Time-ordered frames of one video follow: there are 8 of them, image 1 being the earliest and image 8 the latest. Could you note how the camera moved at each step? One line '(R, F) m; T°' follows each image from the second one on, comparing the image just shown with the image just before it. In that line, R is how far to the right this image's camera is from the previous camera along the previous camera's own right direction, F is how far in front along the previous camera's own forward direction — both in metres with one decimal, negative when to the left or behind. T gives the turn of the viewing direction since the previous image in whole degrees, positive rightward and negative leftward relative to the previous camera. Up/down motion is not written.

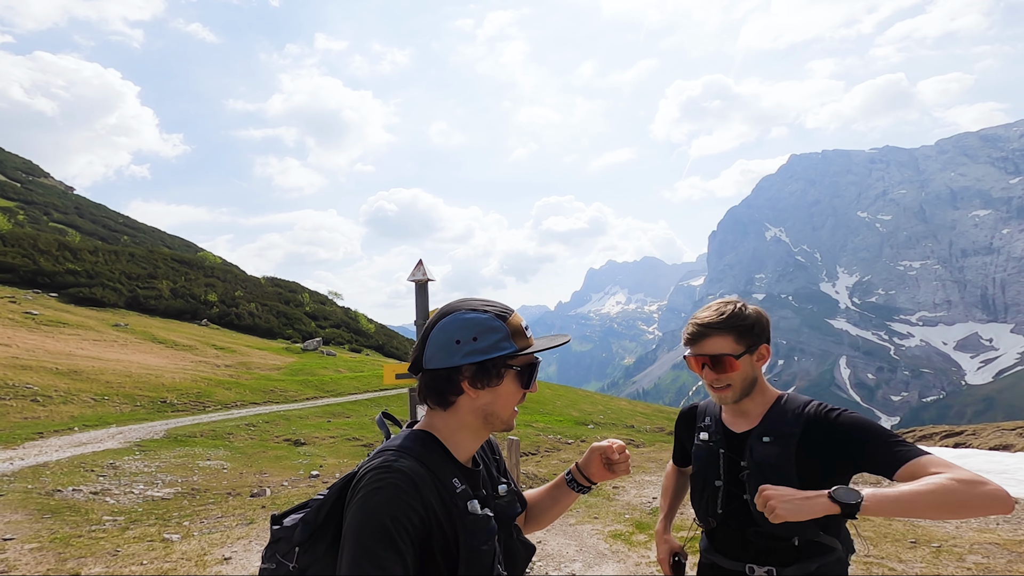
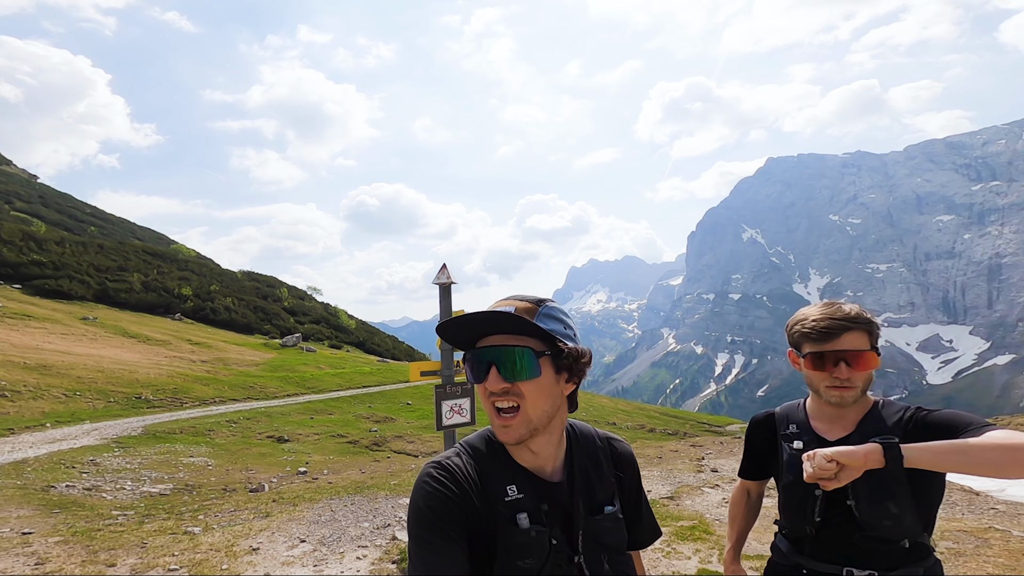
(-0.7, -0.5) m; +2°
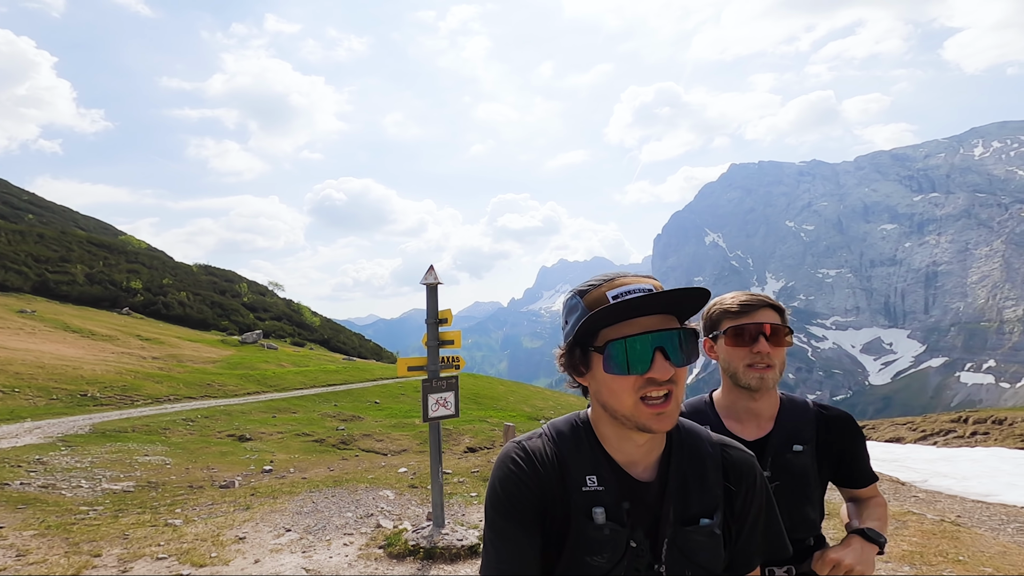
(-0.4, -0.5) m; +4°
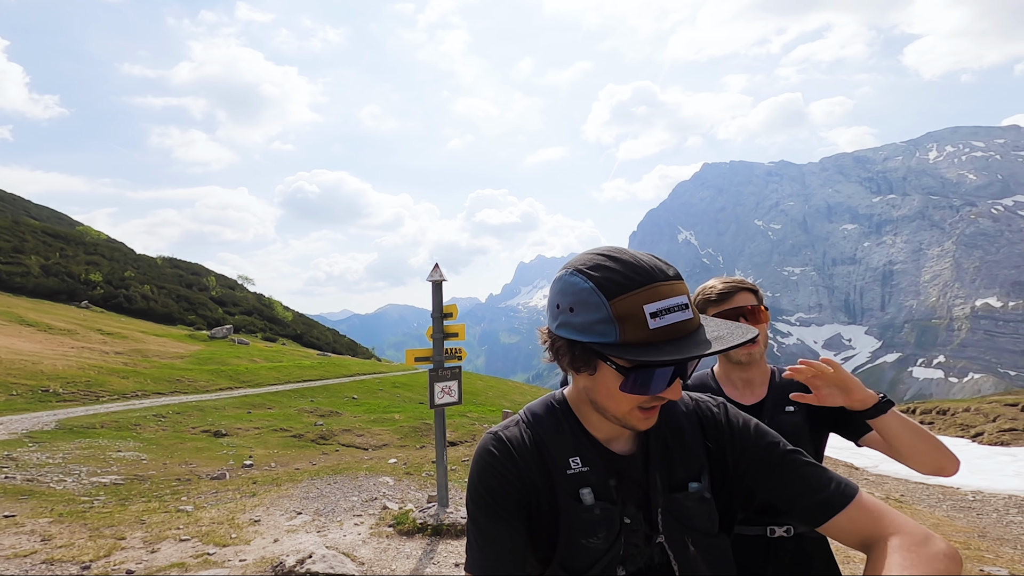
(-0.5, -0.7) m; +3°
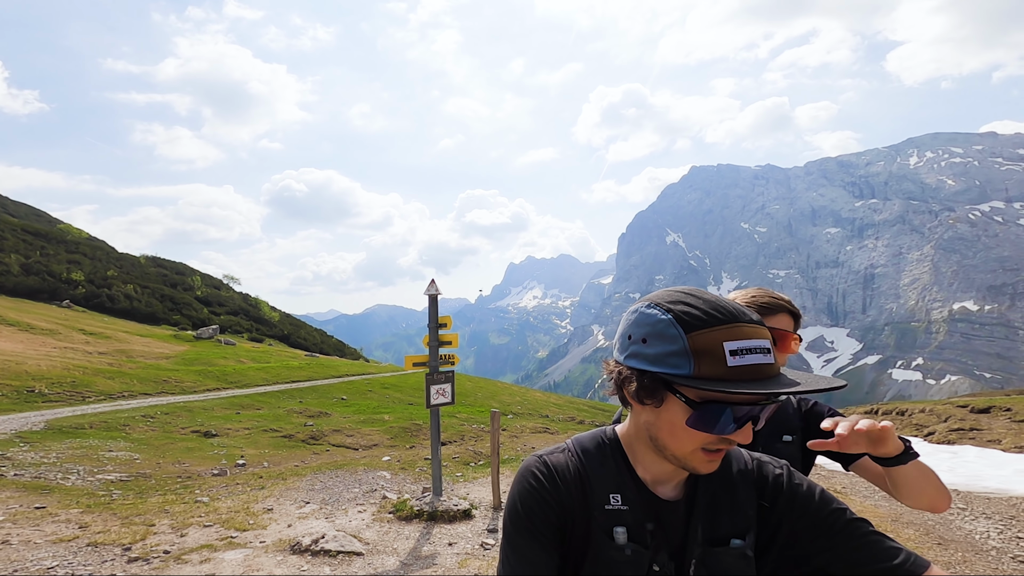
(0.0, -1.2) m; +1°
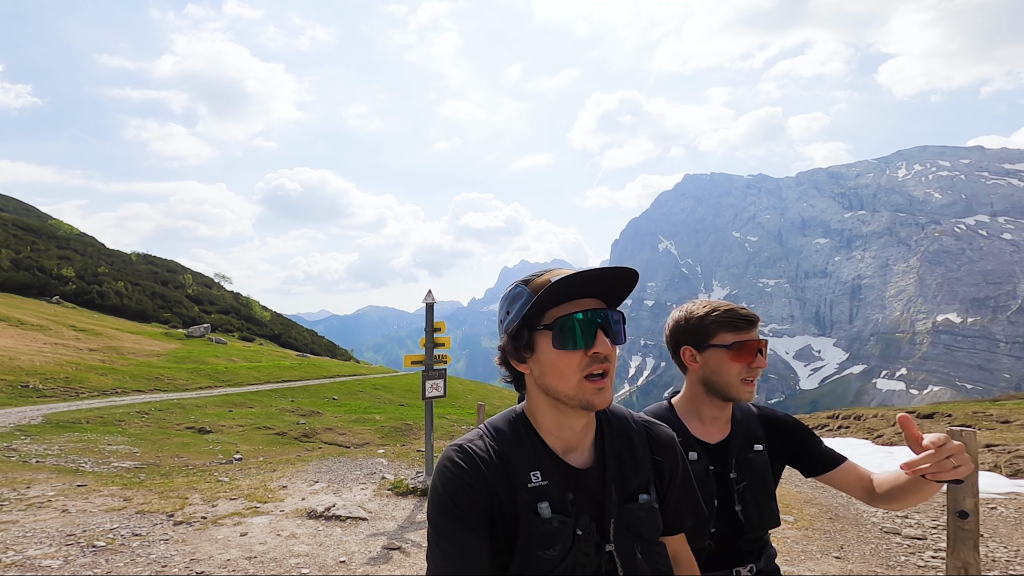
(+0.2, -1.9) m; +1°
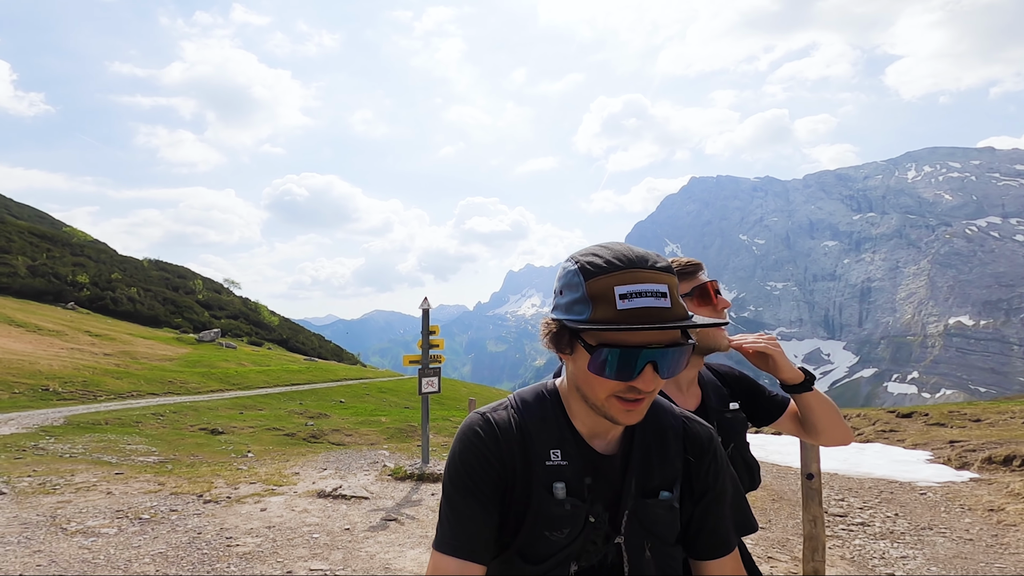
(+0.6, -1.6) m; -1°
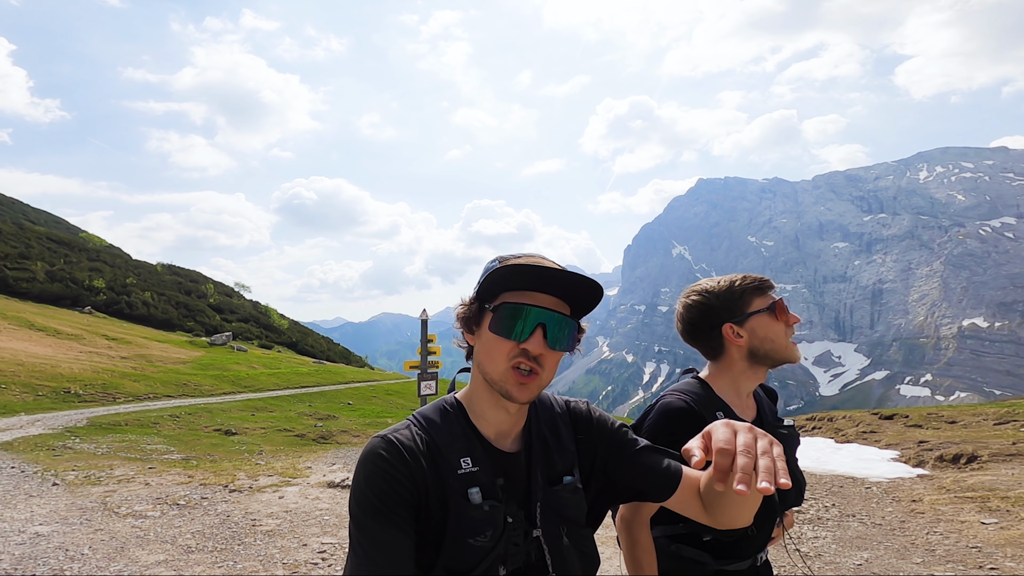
(+0.6, -1.7) m; -1°
